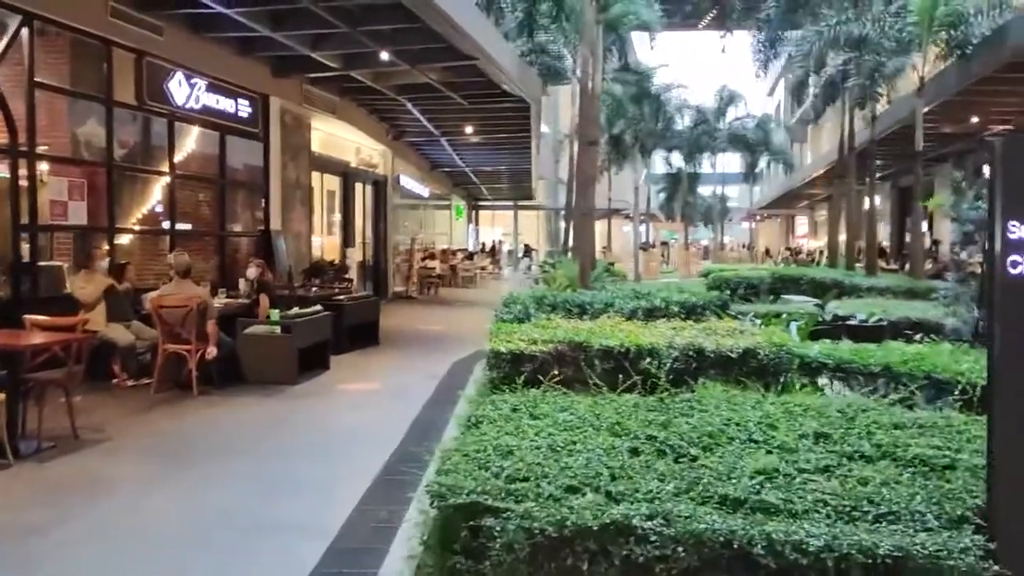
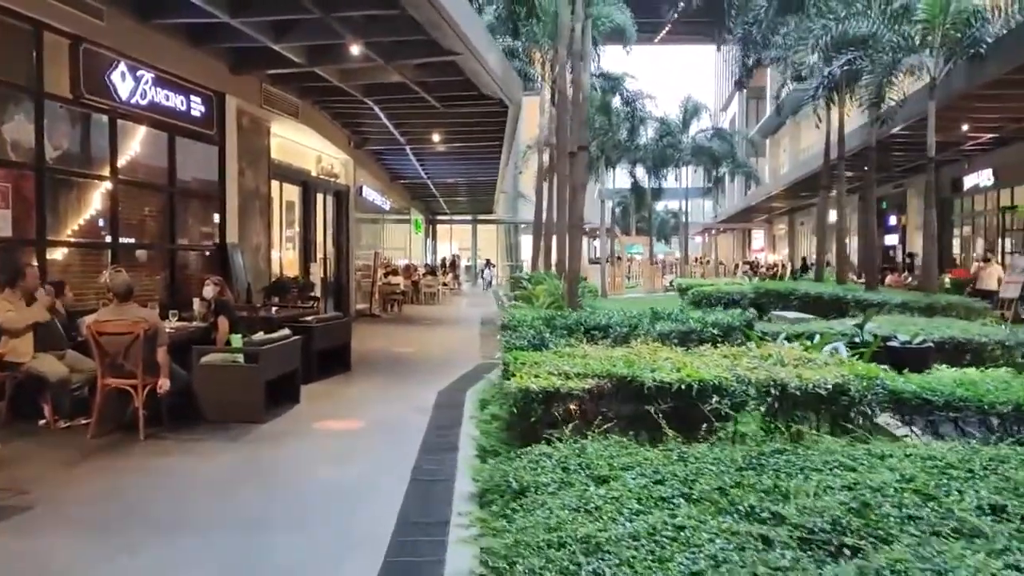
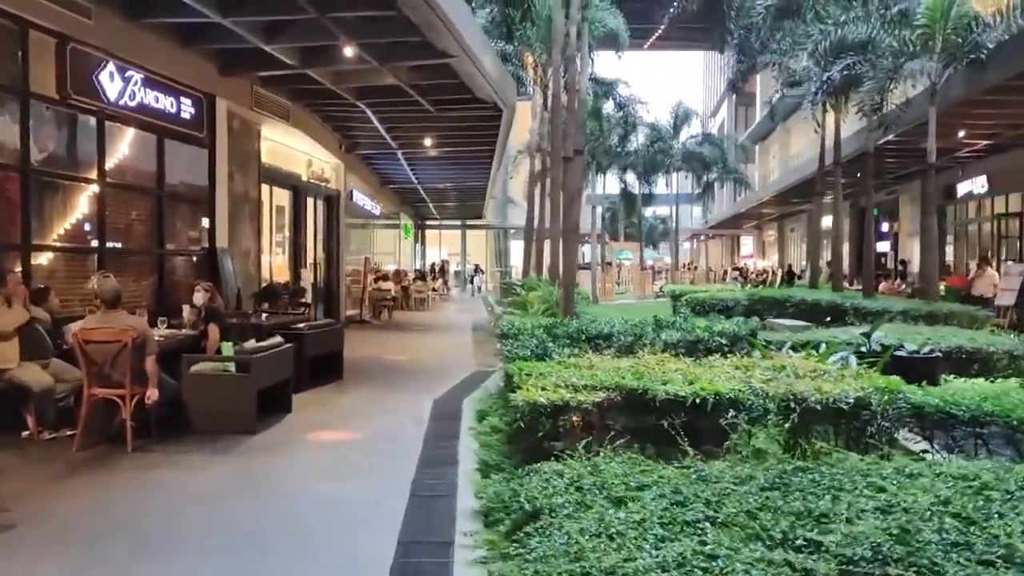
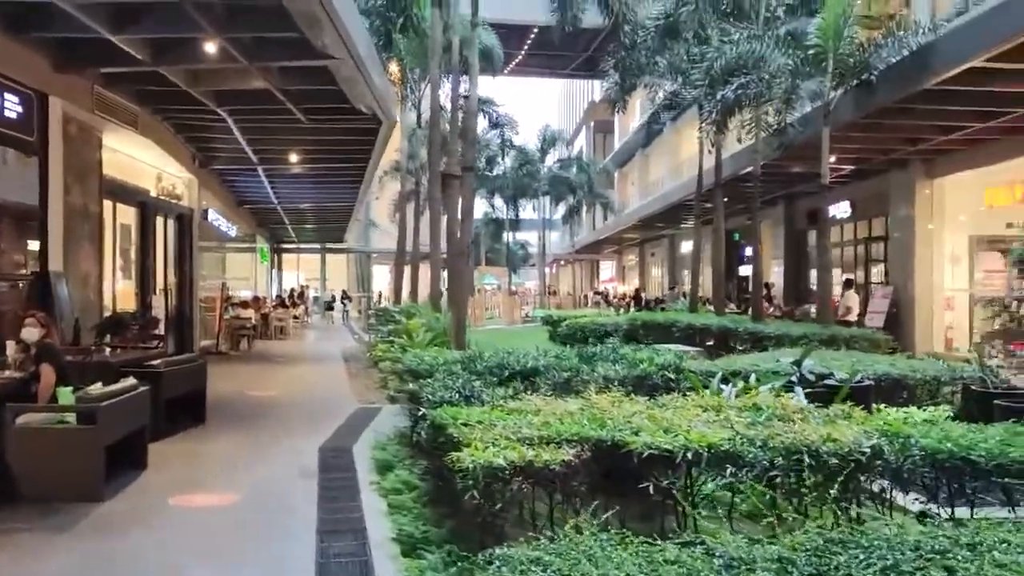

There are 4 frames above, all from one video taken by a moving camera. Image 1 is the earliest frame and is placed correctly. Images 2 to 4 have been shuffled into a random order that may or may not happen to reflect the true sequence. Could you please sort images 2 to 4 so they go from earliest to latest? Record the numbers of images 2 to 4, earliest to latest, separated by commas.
2, 3, 4
